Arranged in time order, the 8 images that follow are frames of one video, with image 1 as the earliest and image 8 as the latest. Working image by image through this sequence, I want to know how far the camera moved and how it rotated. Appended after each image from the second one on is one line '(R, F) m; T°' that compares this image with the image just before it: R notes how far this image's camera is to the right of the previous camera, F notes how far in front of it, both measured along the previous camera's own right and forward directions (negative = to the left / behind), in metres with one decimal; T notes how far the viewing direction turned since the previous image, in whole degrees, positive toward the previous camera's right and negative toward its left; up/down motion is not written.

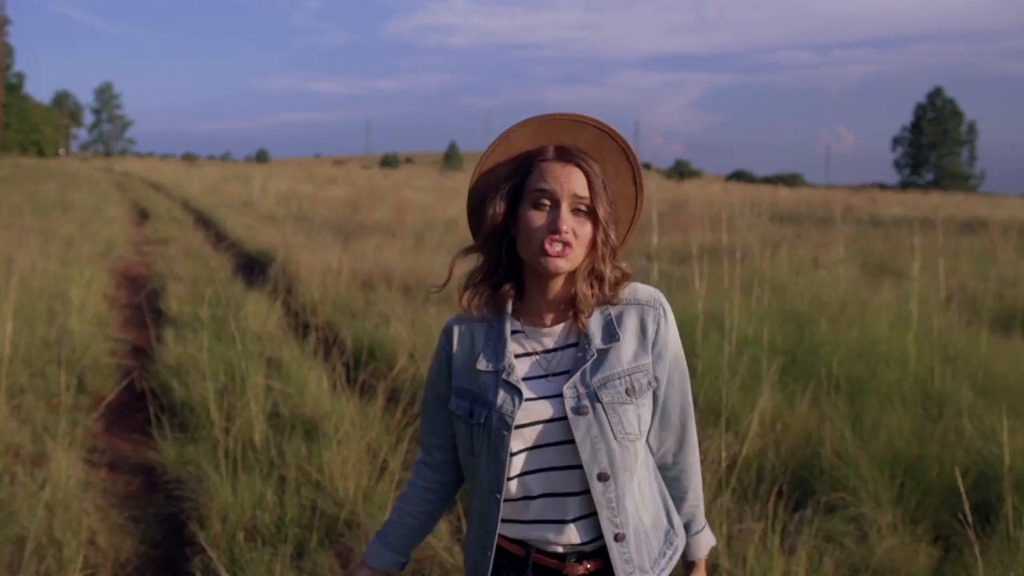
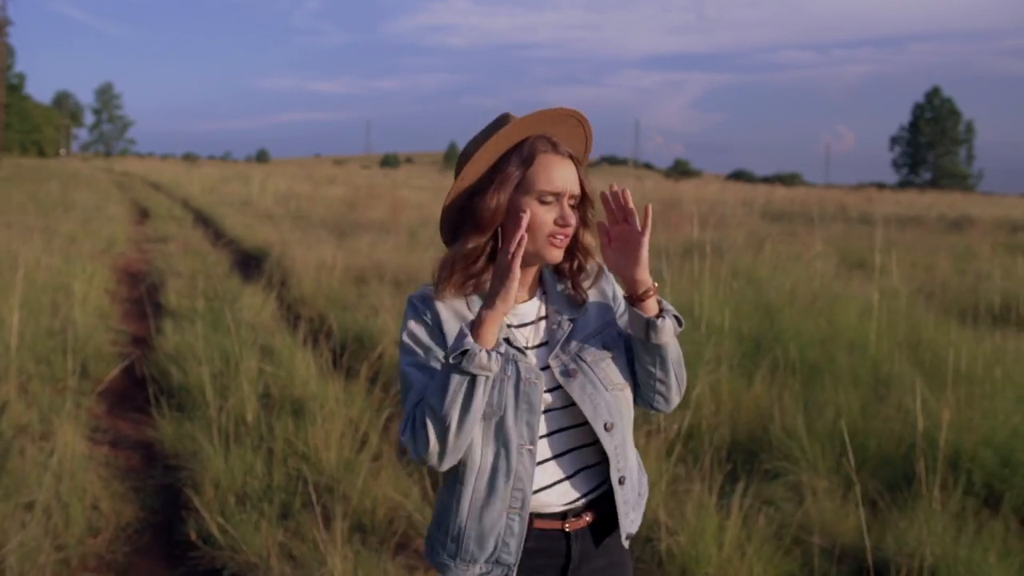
(+0.1, -0.3) m; 0°
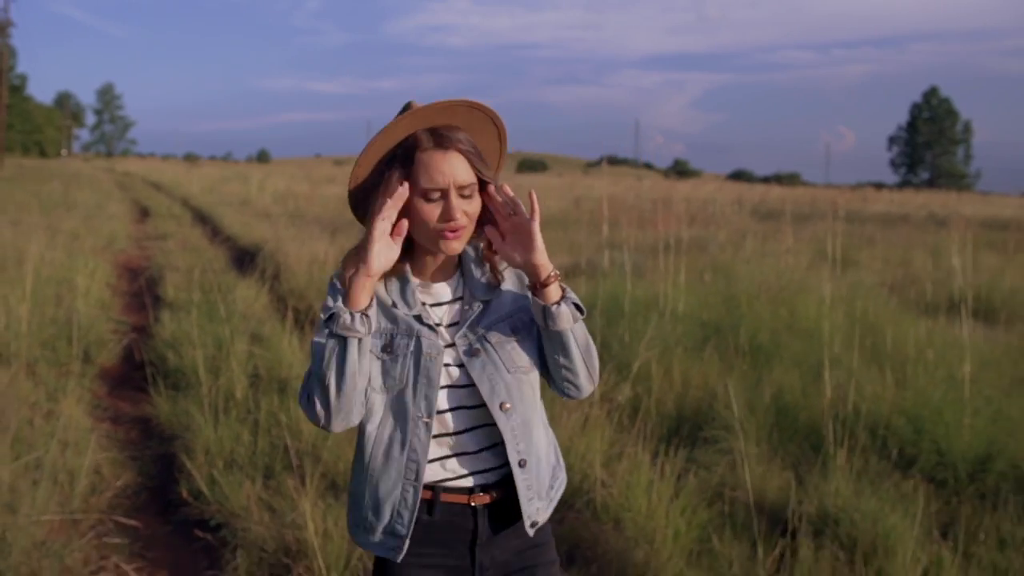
(+0.2, -0.4) m; 0°
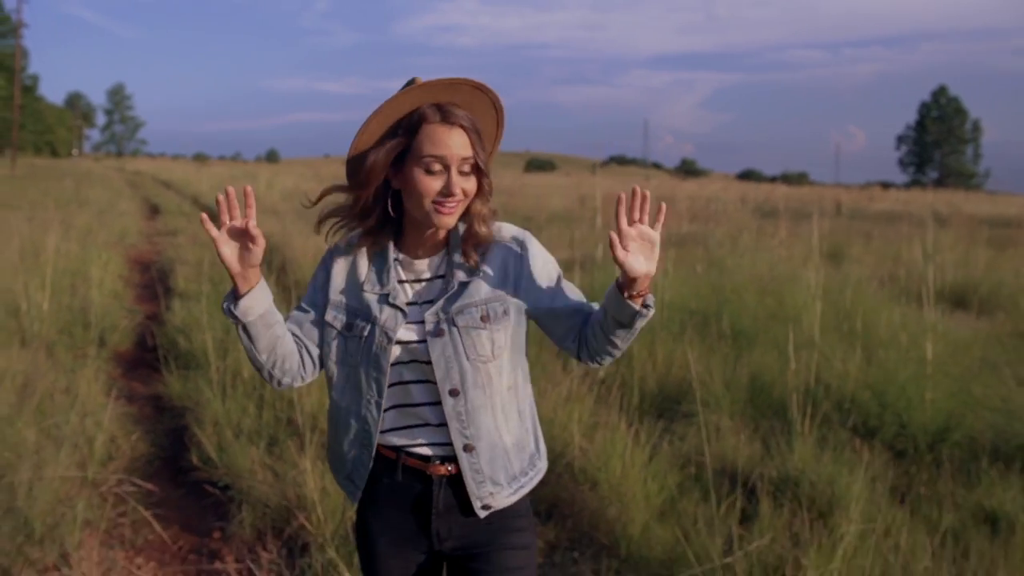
(+0.1, -0.3) m; -1°
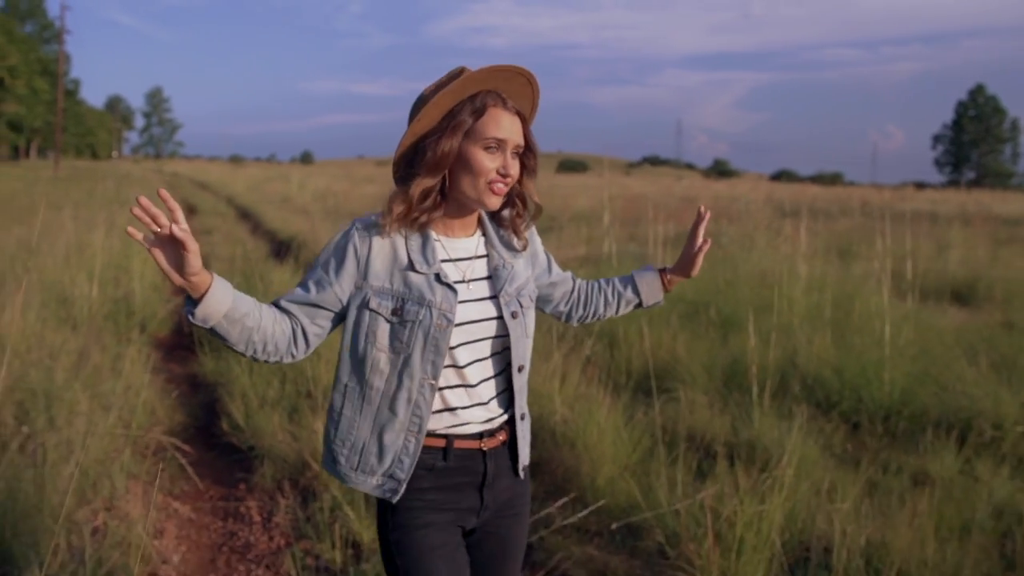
(+0.2, -0.5) m; -2°
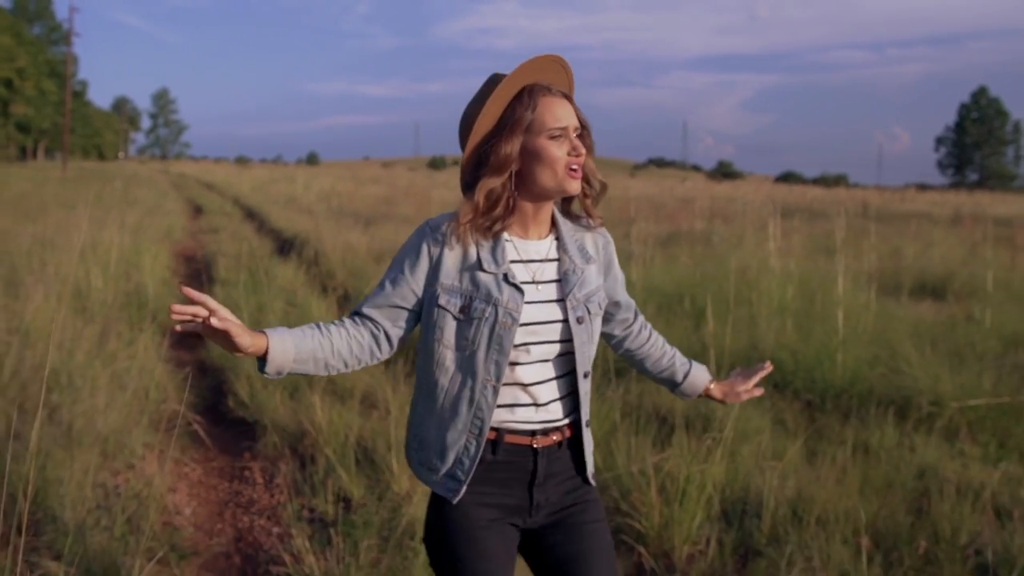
(+0.1, -0.5) m; 0°
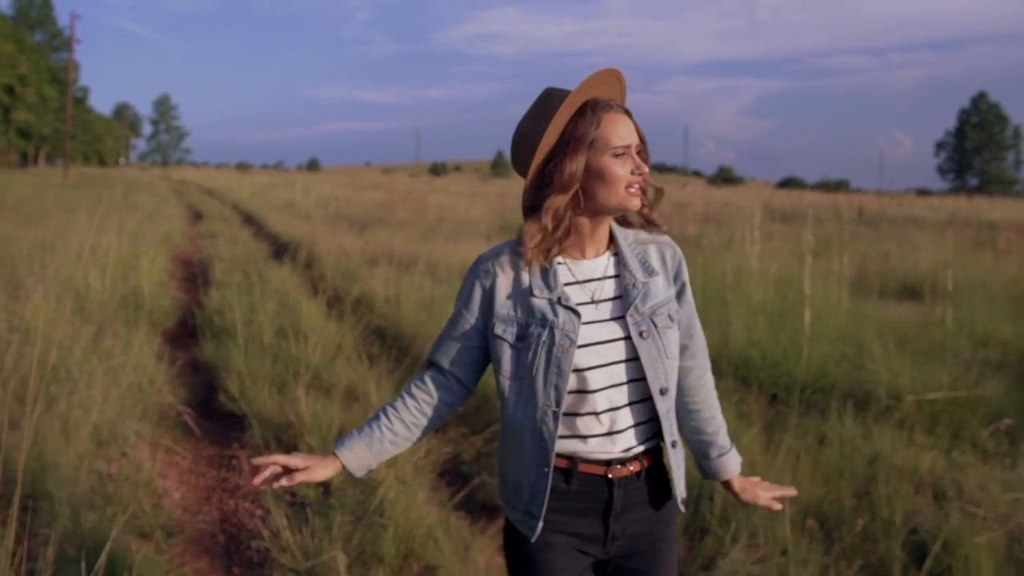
(+0.1, -0.2) m; 0°
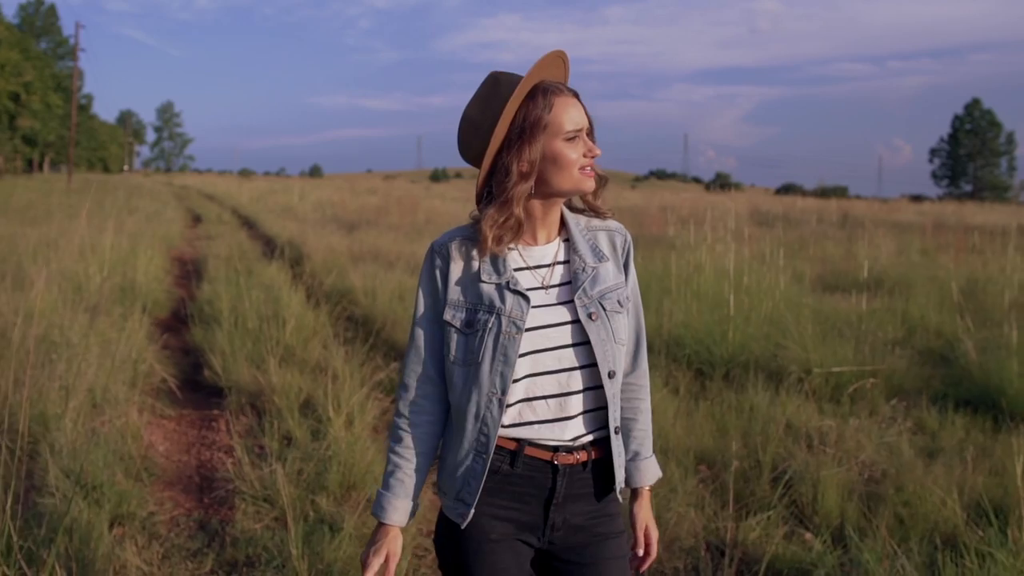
(+0.3, -0.6) m; 0°
